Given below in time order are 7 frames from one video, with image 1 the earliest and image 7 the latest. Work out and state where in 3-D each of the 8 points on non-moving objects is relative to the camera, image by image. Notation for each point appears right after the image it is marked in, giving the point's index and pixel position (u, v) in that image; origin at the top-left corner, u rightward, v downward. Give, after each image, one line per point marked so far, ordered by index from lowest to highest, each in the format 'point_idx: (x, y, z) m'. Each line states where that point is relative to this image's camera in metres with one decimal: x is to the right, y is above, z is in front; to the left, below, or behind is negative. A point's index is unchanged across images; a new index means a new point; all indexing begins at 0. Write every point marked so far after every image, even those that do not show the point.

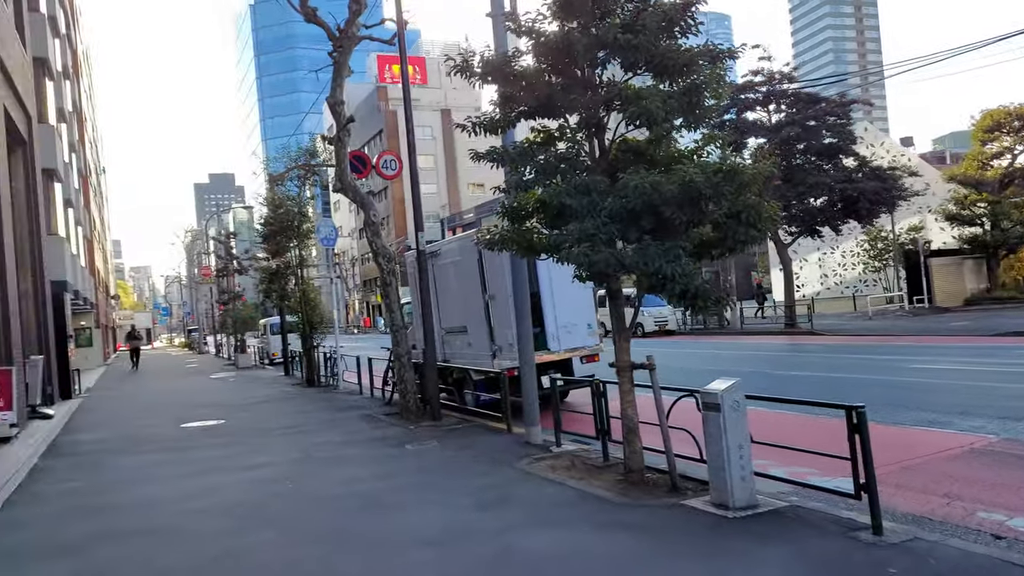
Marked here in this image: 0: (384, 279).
0: (-2.2, +0.2, +13.1) m
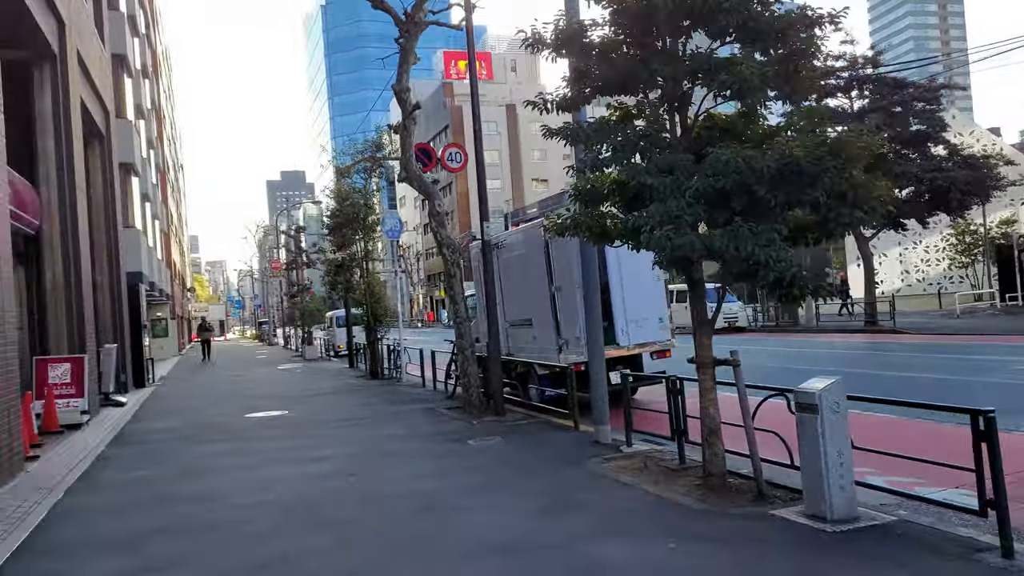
0: (-1.1, +0.3, +12.7) m
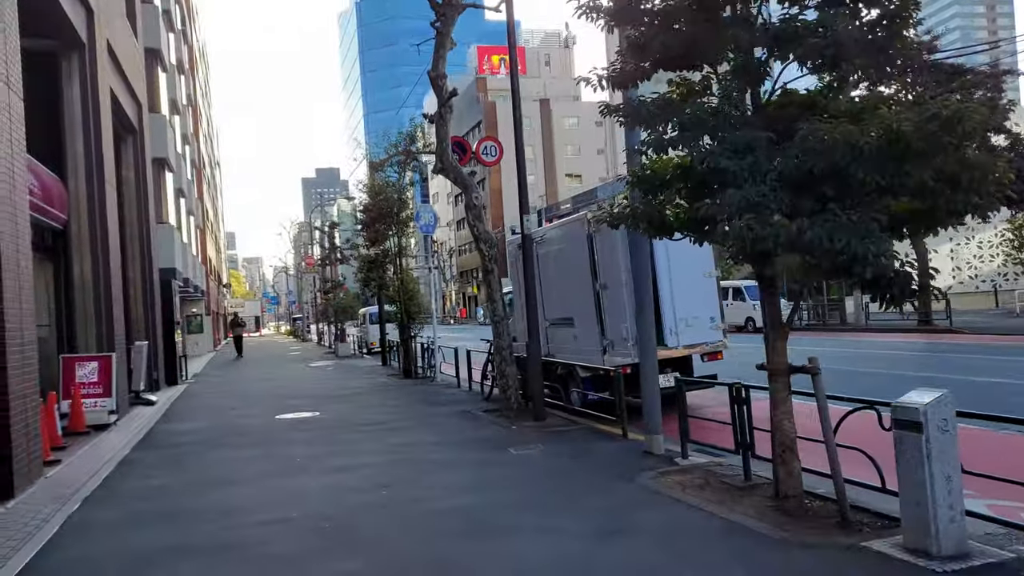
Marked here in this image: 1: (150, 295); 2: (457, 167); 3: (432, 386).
0: (-0.4, +0.4, +12.1) m
1: (-9.5, -0.3, +19.5) m
2: (-0.9, +2.0, +12.4) m
3: (-1.8, -2.2, +16.7) m
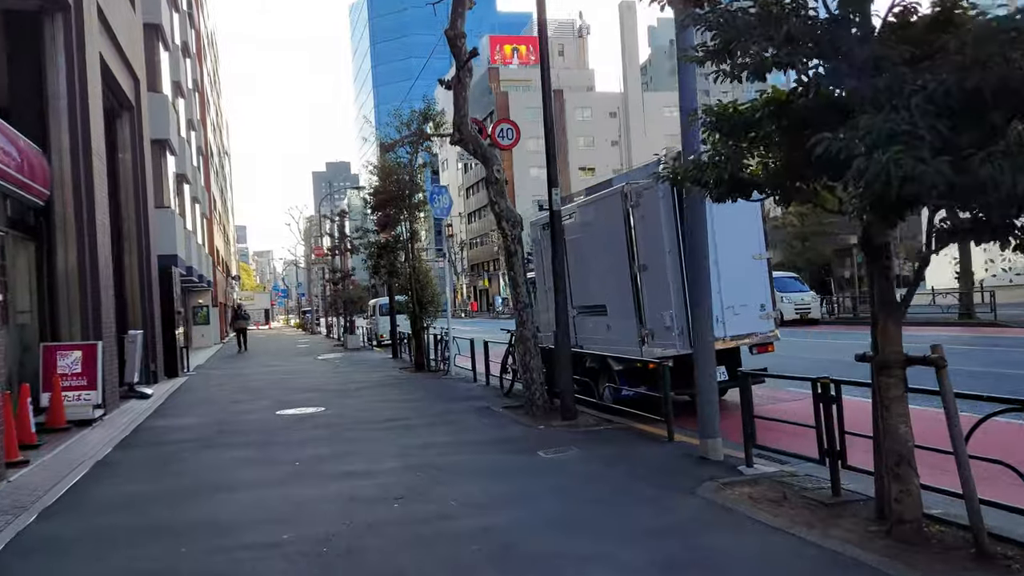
0: (-0.1, +0.6, +10.9) m
1: (-9.0, +0.1, +18.4) m
2: (-0.5, +2.2, +11.2) m
3: (-1.4, -1.9, +15.6) m
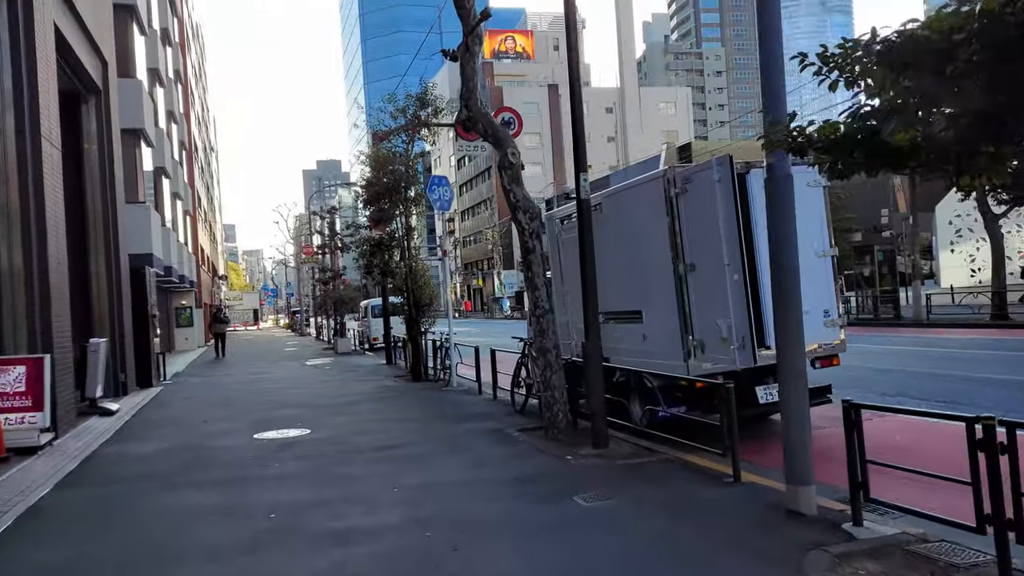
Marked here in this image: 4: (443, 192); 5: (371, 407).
0: (+0.2, +0.6, +9.3) m
1: (-8.9, 0.0, +16.8) m
2: (-0.3, +2.2, +9.6) m
3: (-1.2, -1.9, +14.0) m
4: (-1.5, +2.0, +15.8) m
5: (-2.4, -2.0, +12.6) m
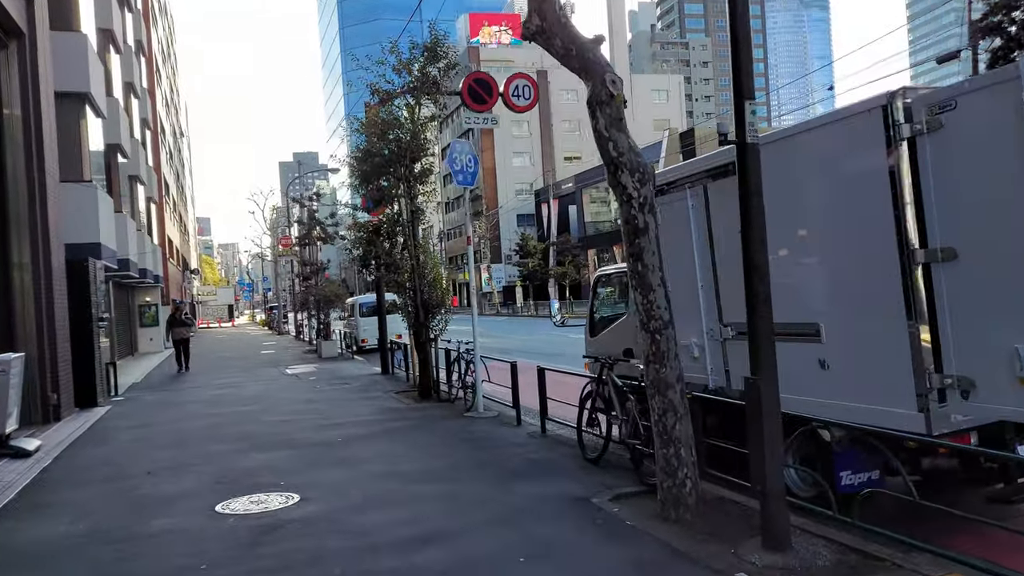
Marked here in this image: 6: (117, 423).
0: (+1.0, +0.6, +6.1) m
1: (-8.3, +0.1, +13.3) m
2: (+0.5, +2.2, +6.4) m
3: (-0.5, -1.9, +10.7) m
4: (-0.8, +2.0, +12.5) m
5: (-1.6, -2.0, +9.3) m
6: (-6.8, -2.3, +13.0) m
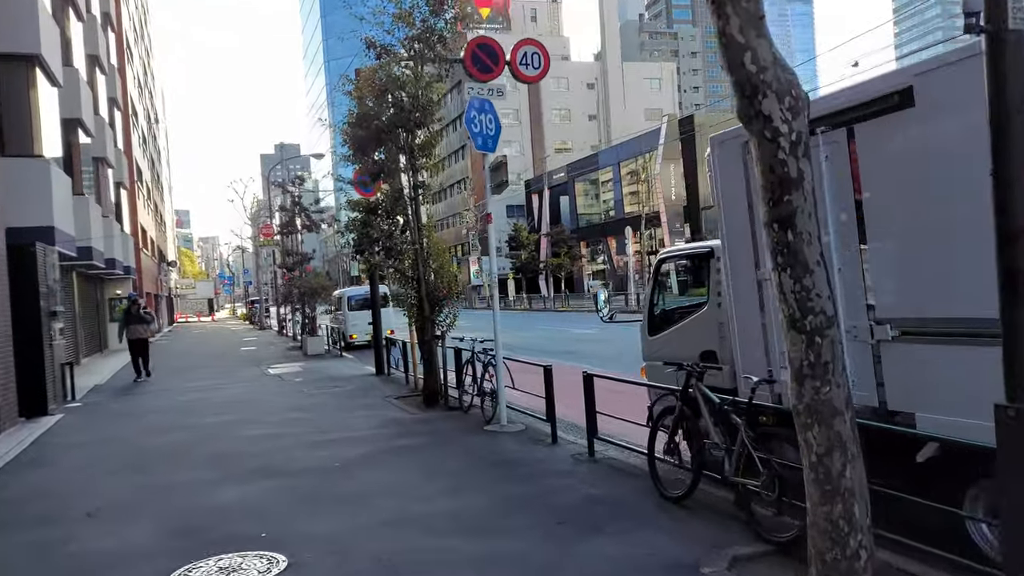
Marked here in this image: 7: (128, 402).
0: (+1.4, +0.7, +4.2) m
1: (-8.0, +0.2, +11.1) m
2: (+1.0, +2.3, +4.4) m
3: (-0.1, -1.7, +8.8) m
4: (-0.5, +2.2, +10.5) m
5: (-1.2, -1.8, +7.3) m
6: (-6.5, -2.1, +10.9) m
7: (-7.3, -2.1, +14.3) m
